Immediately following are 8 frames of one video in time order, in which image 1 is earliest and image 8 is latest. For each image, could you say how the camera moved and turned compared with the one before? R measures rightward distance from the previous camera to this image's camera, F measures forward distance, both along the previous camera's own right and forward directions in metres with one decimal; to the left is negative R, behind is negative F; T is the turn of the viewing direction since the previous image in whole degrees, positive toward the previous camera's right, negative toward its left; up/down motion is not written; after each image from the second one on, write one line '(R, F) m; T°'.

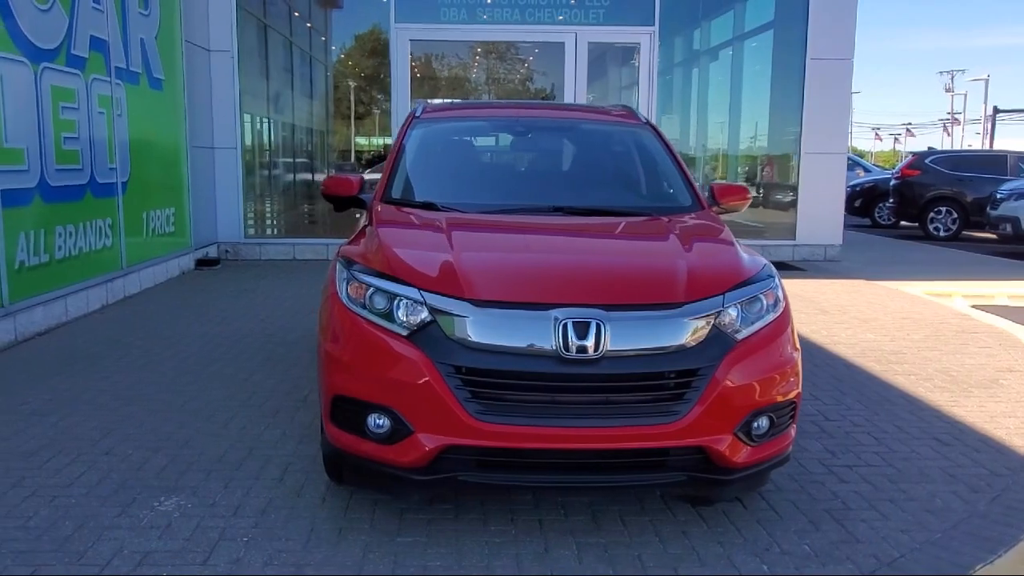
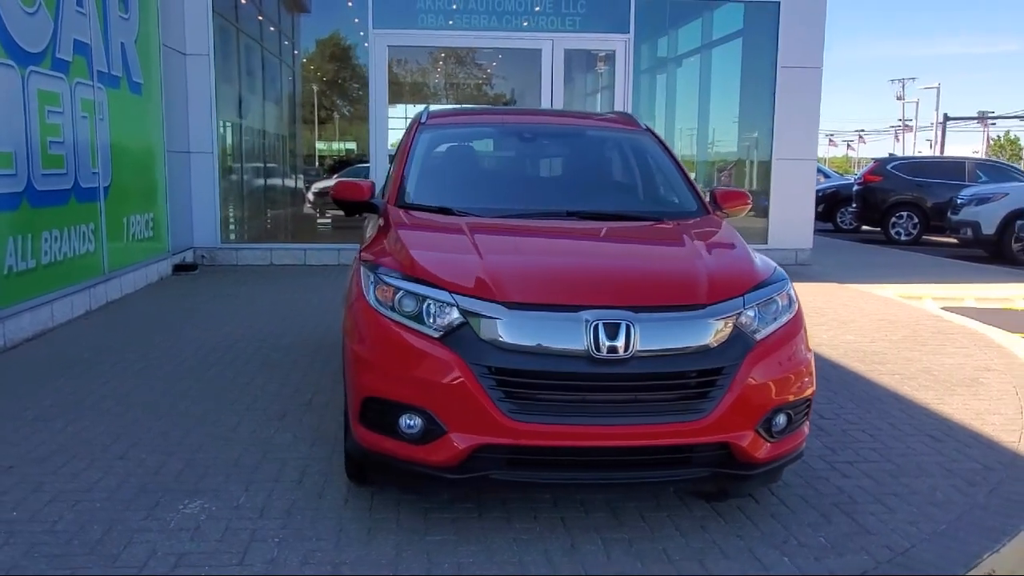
(-0.3, -0.1) m; +2°
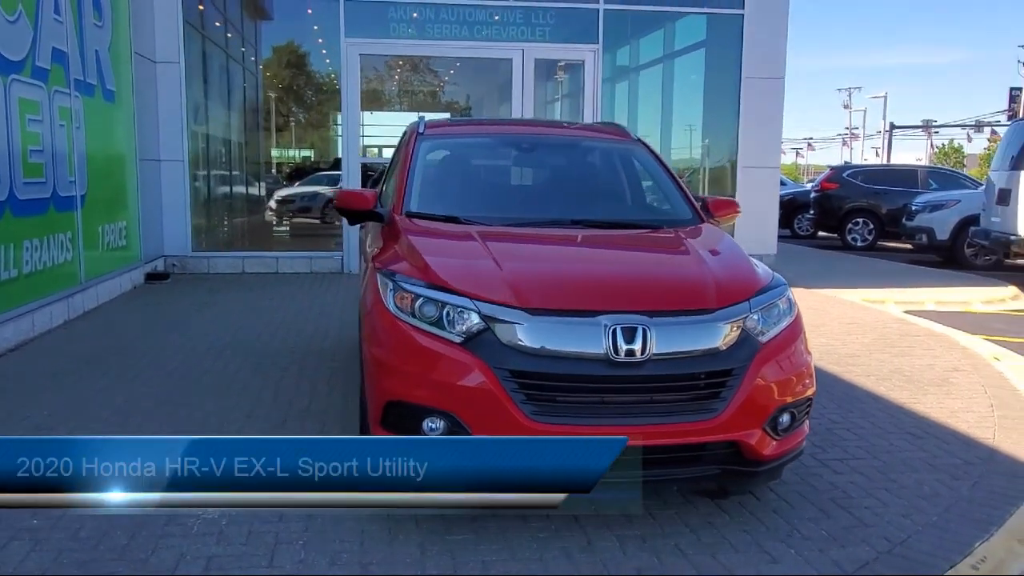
(-0.2, -0.1) m; +3°
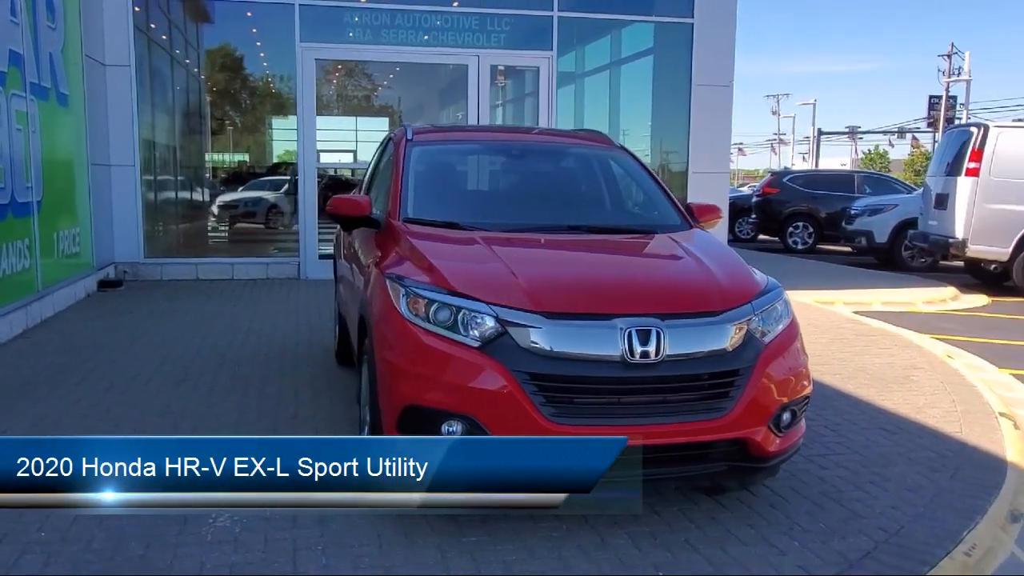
(-0.3, -0.1) m; +4°
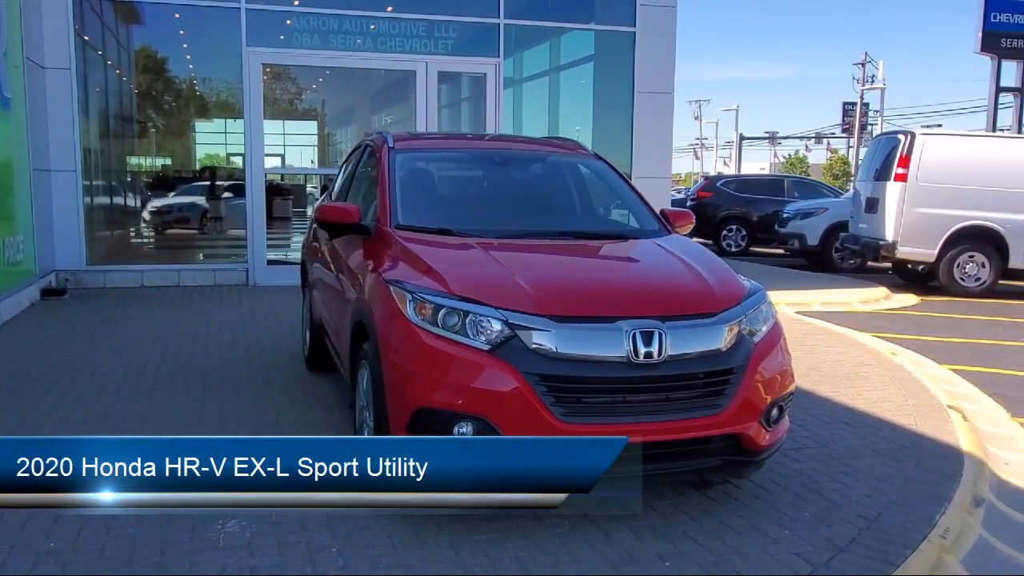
(-0.3, -0.1) m; +5°
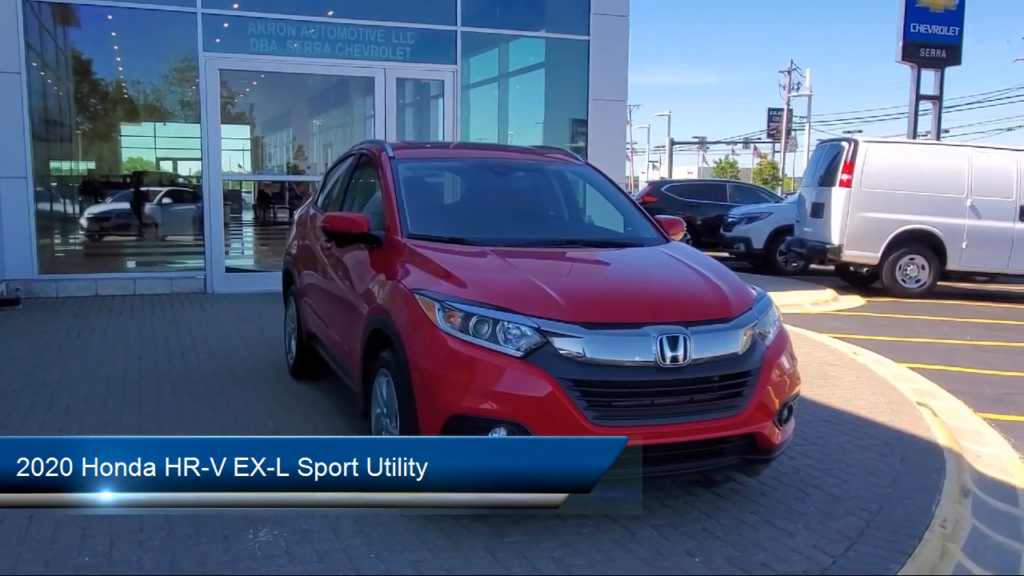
(-0.4, -0.1) m; +4°
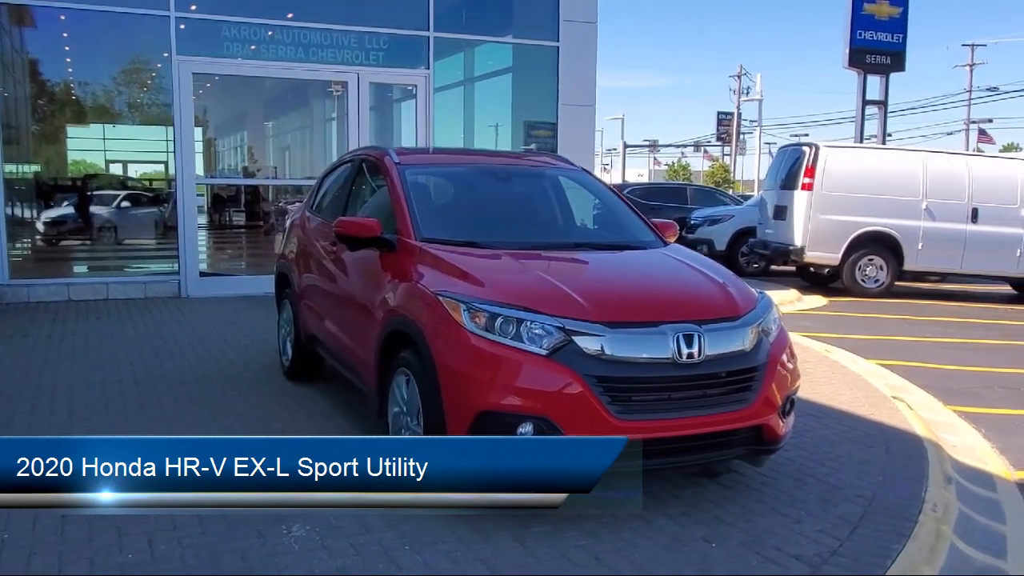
(-0.3, -0.2) m; +3°
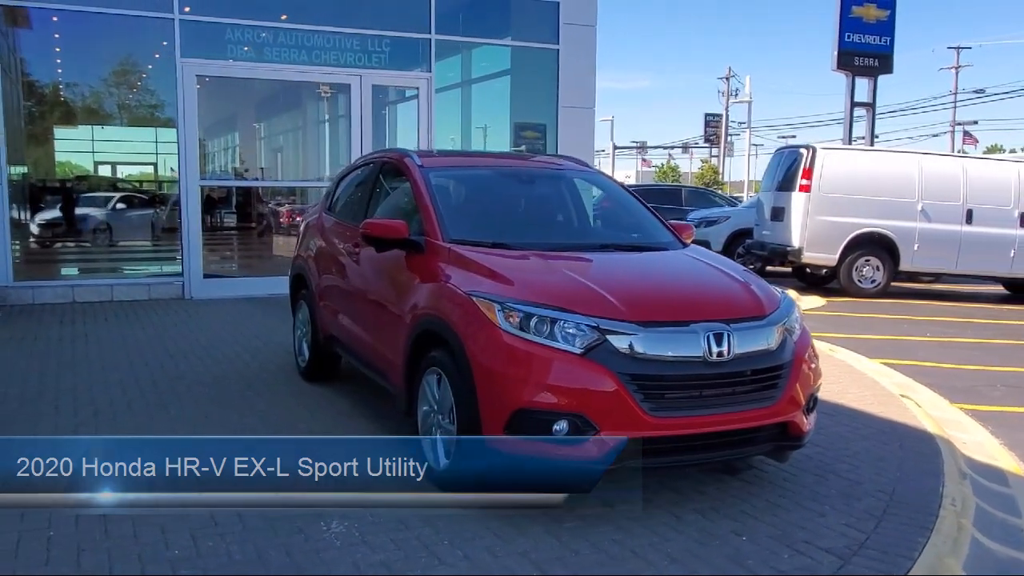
(-0.2, -0.1) m; +1°
